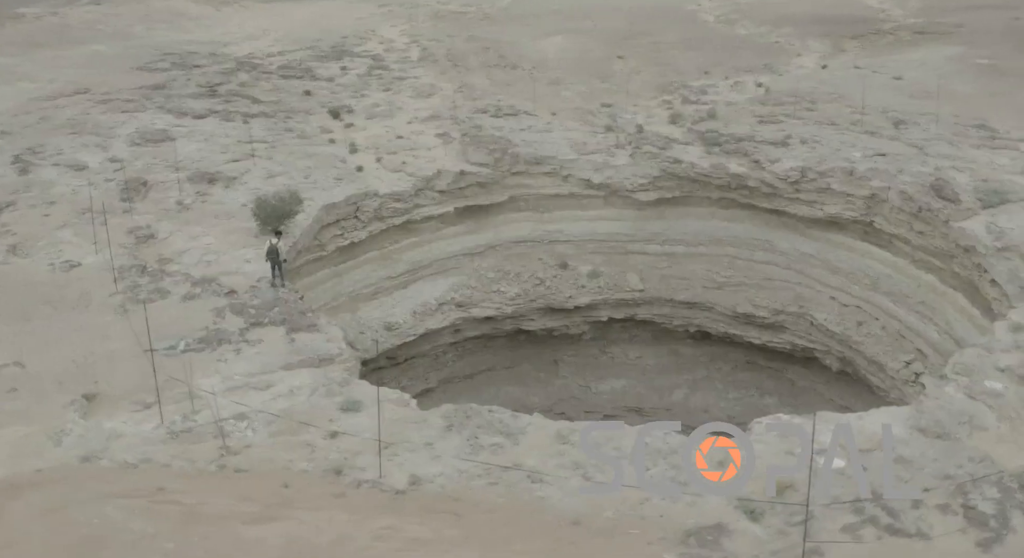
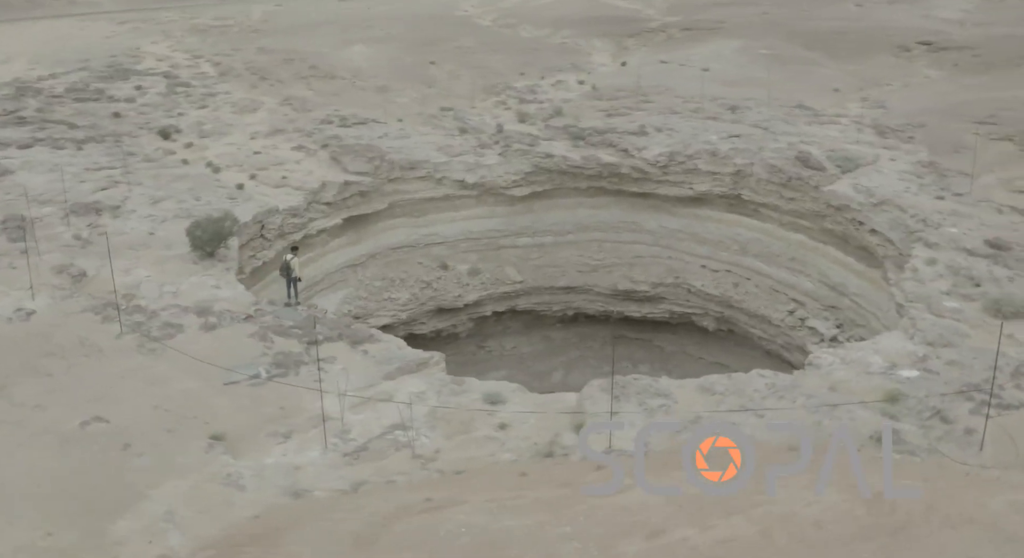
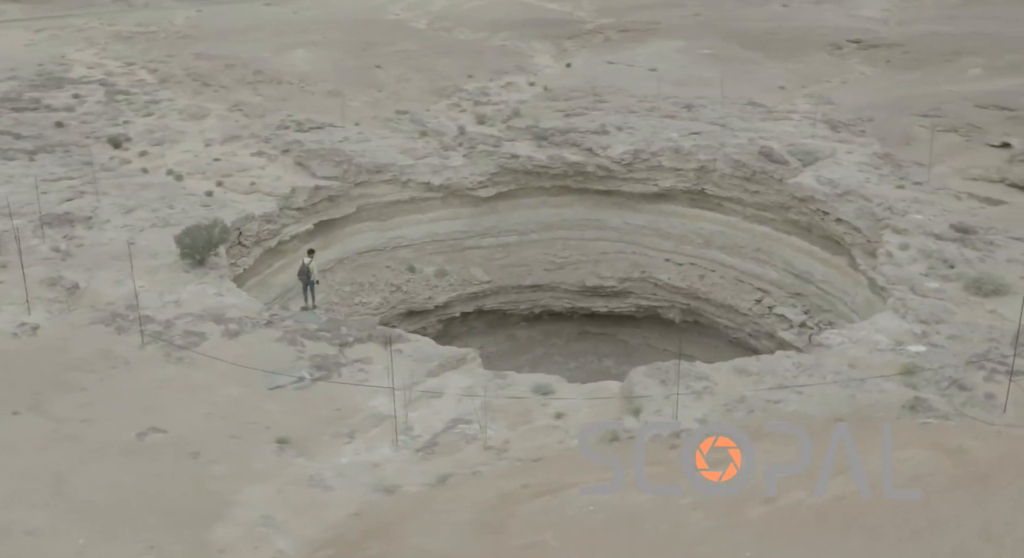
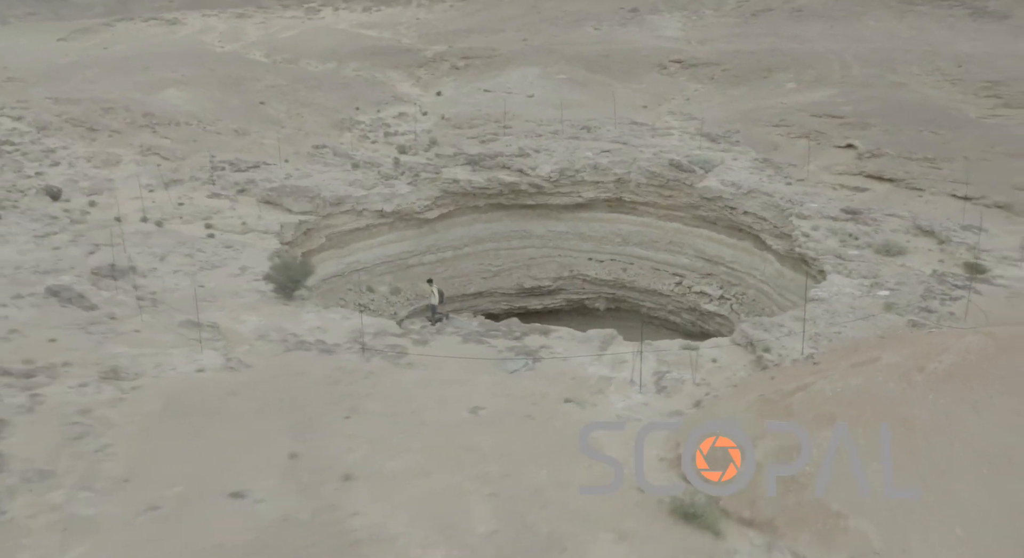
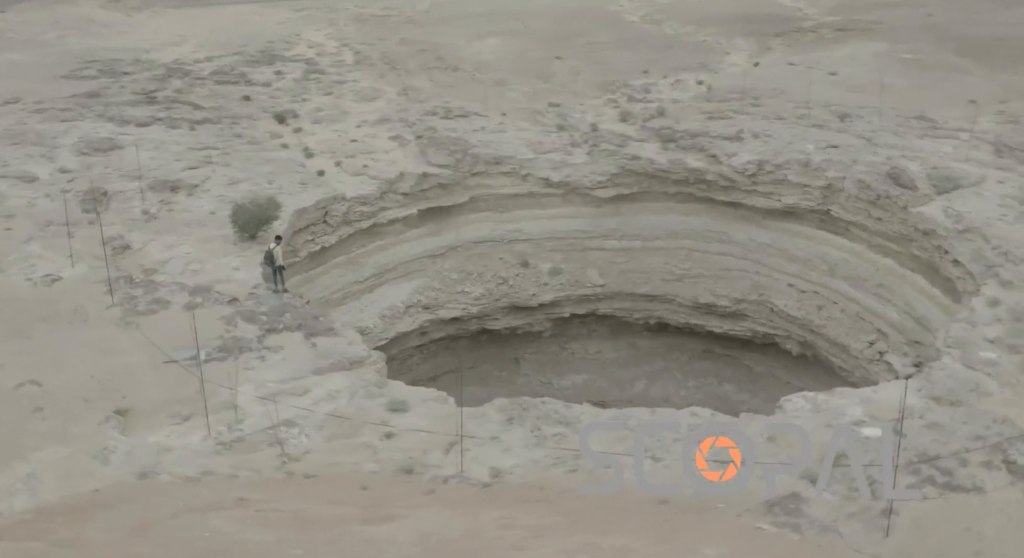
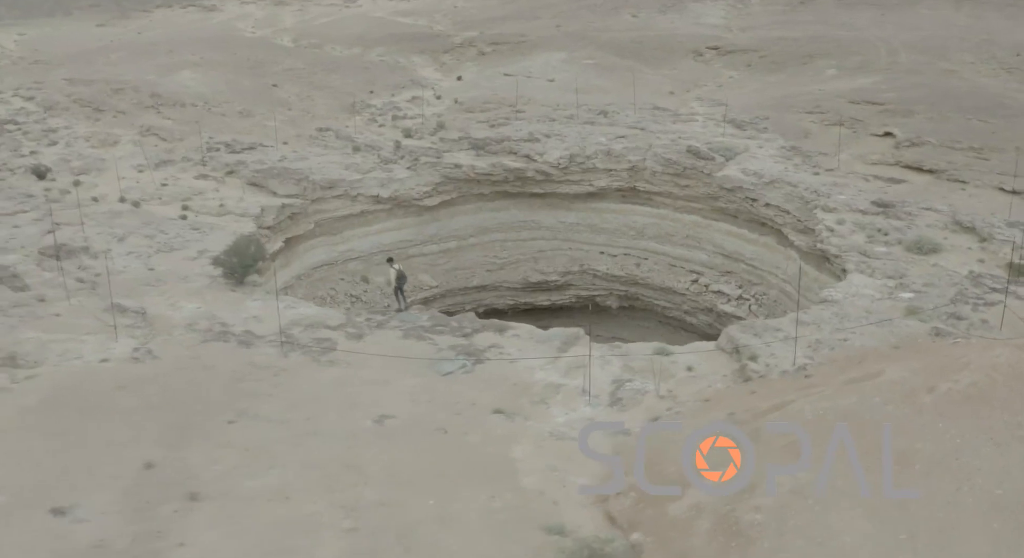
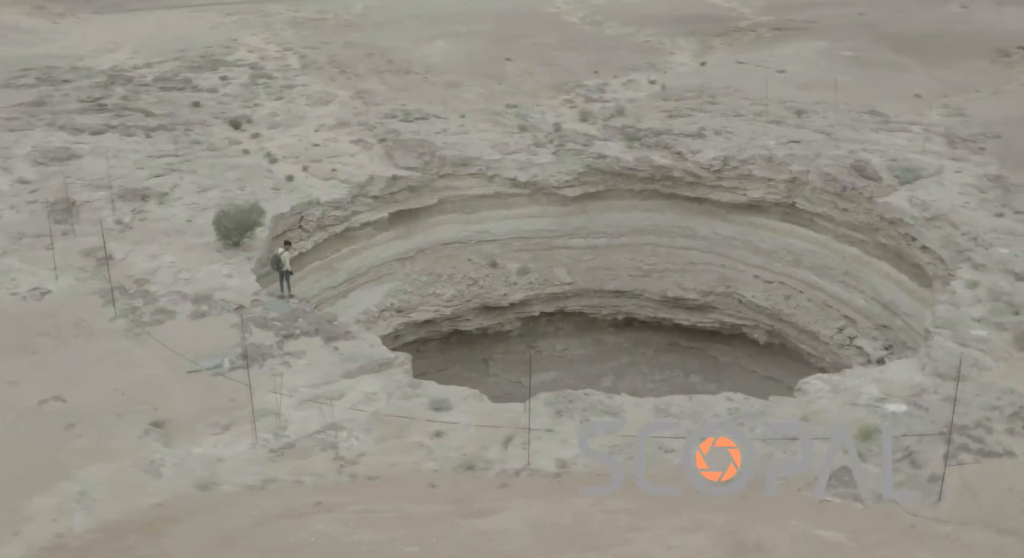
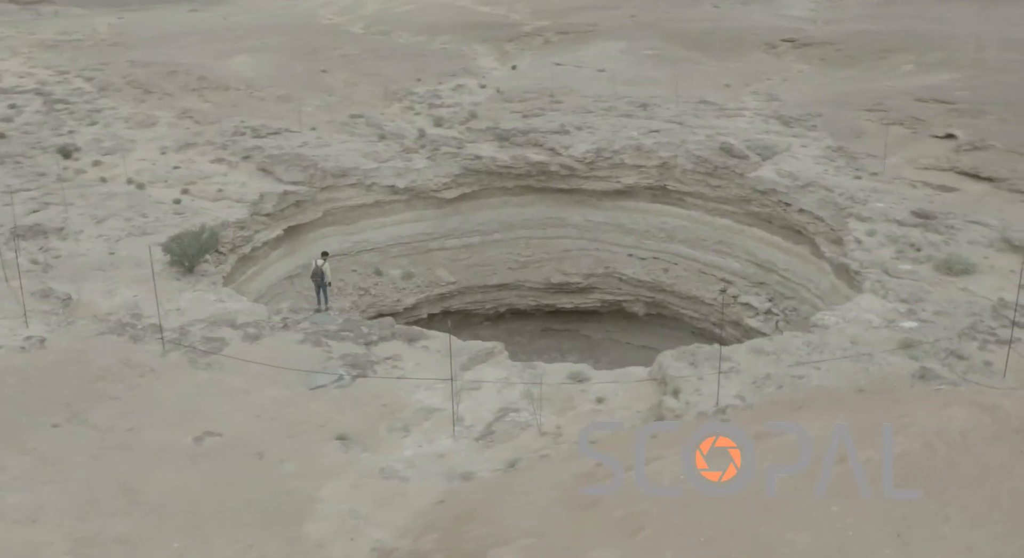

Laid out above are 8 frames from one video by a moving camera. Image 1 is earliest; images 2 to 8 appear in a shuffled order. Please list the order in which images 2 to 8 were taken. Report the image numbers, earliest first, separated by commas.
5, 7, 2, 3, 8, 6, 4
